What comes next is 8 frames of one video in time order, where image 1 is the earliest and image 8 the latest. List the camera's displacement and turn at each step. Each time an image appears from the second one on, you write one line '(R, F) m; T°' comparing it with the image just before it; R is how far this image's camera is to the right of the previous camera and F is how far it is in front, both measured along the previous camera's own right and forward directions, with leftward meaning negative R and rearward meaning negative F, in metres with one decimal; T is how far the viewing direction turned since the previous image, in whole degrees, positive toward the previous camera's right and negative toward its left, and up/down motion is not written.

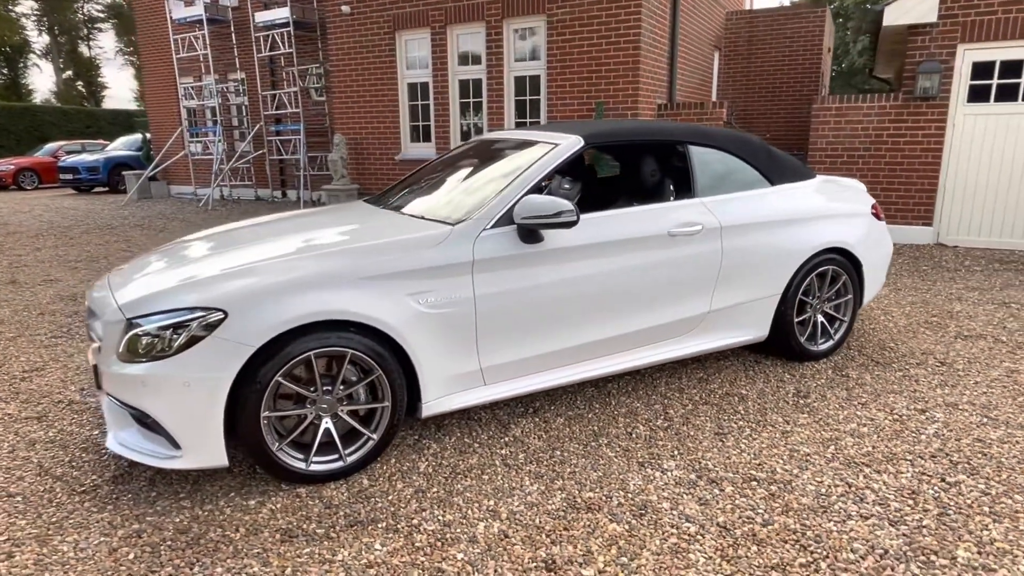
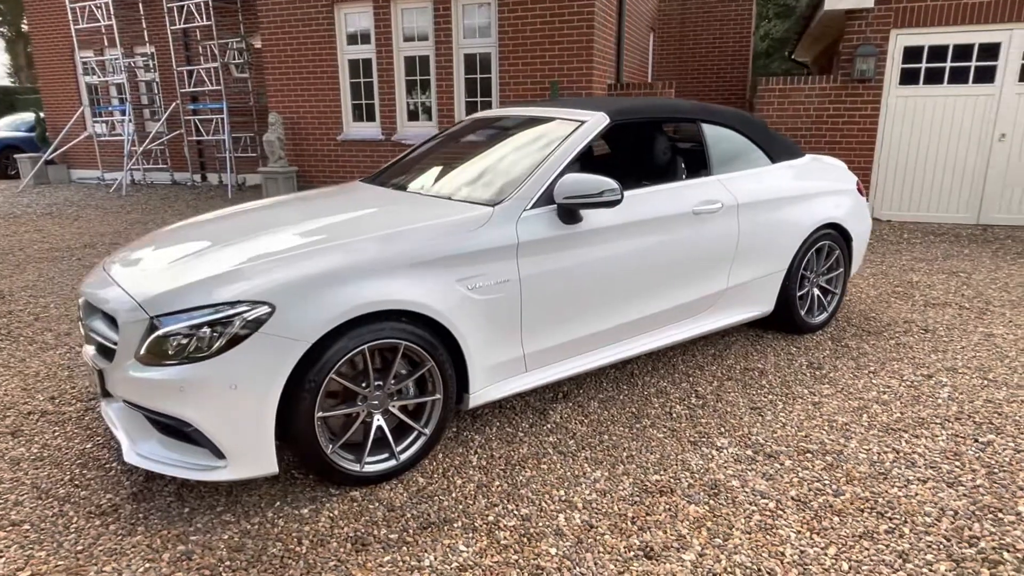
(-0.6, +0.2) m; +7°
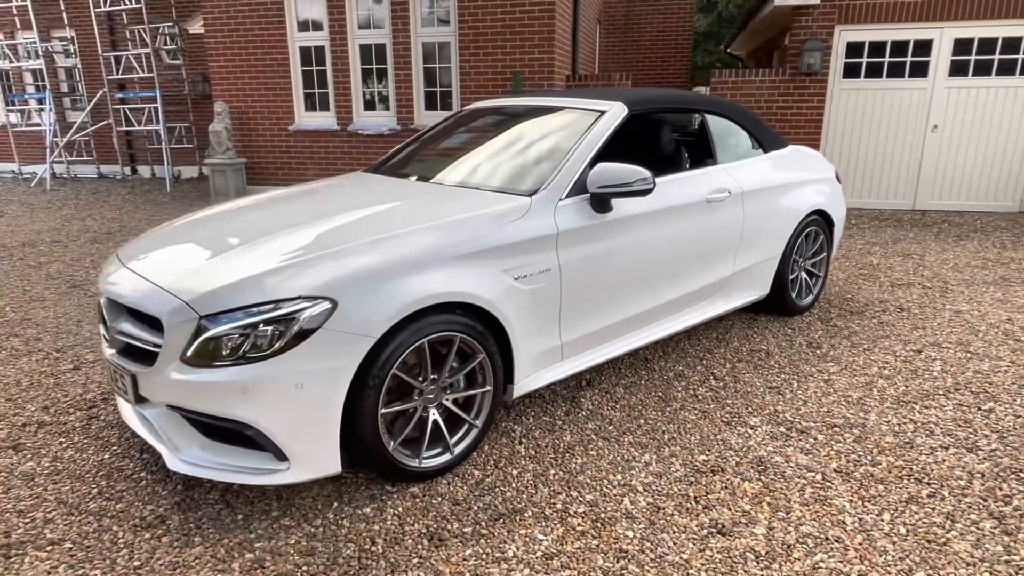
(-0.5, 0.0) m; +6°
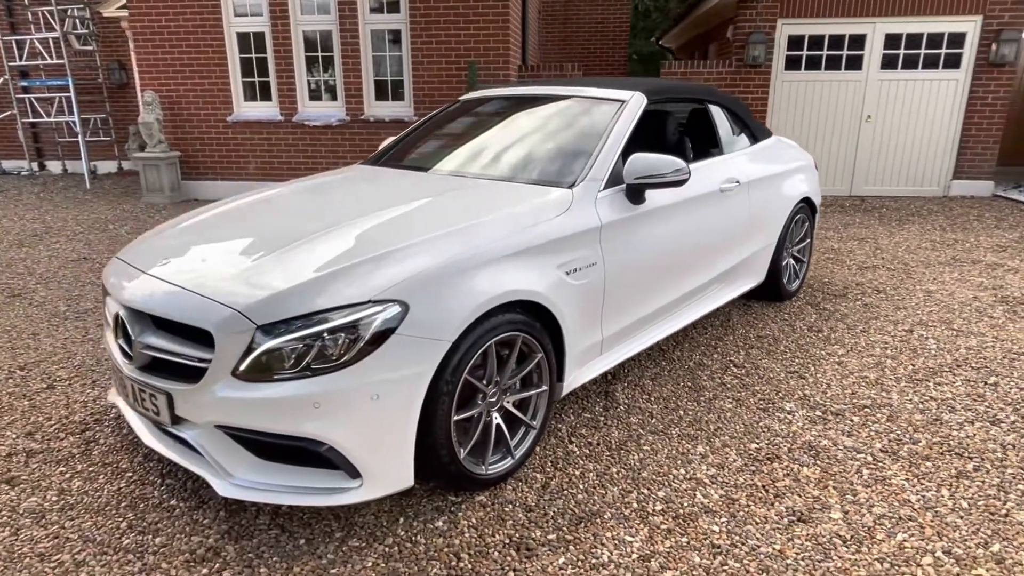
(-0.5, +0.1) m; +7°
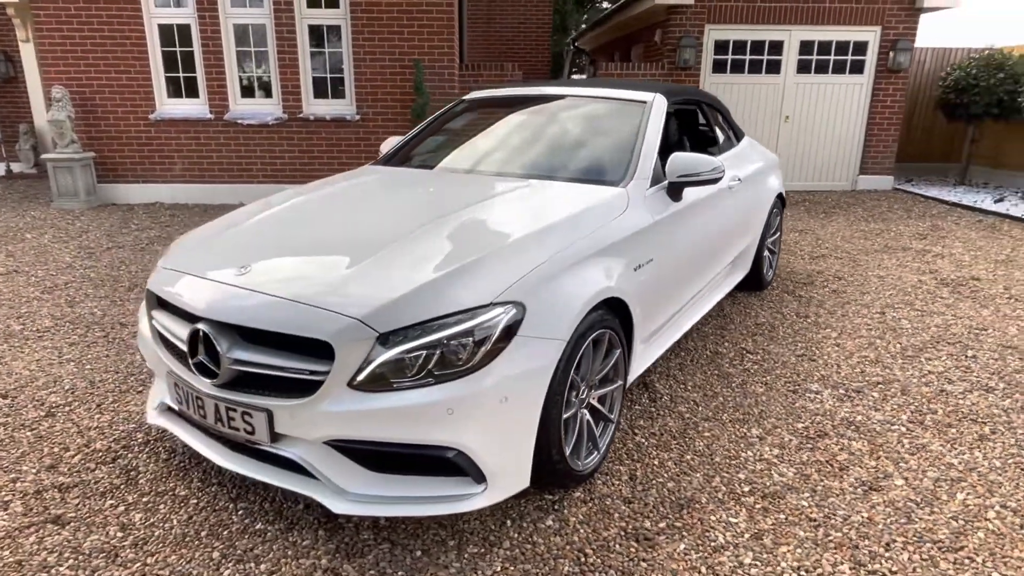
(-0.7, 0.0) m; +9°
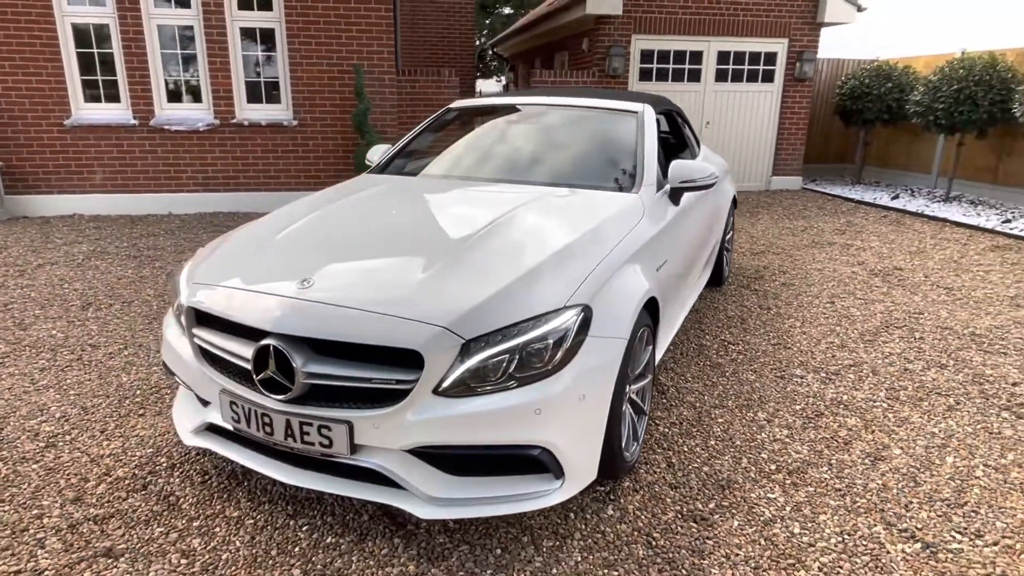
(-0.5, -0.1) m; +8°
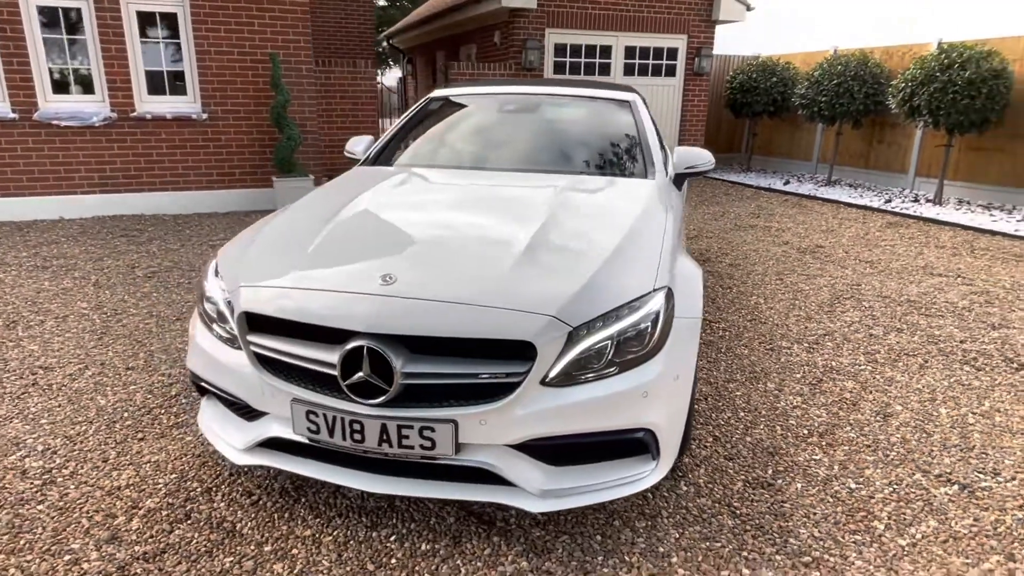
(-0.7, +0.1) m; +10°
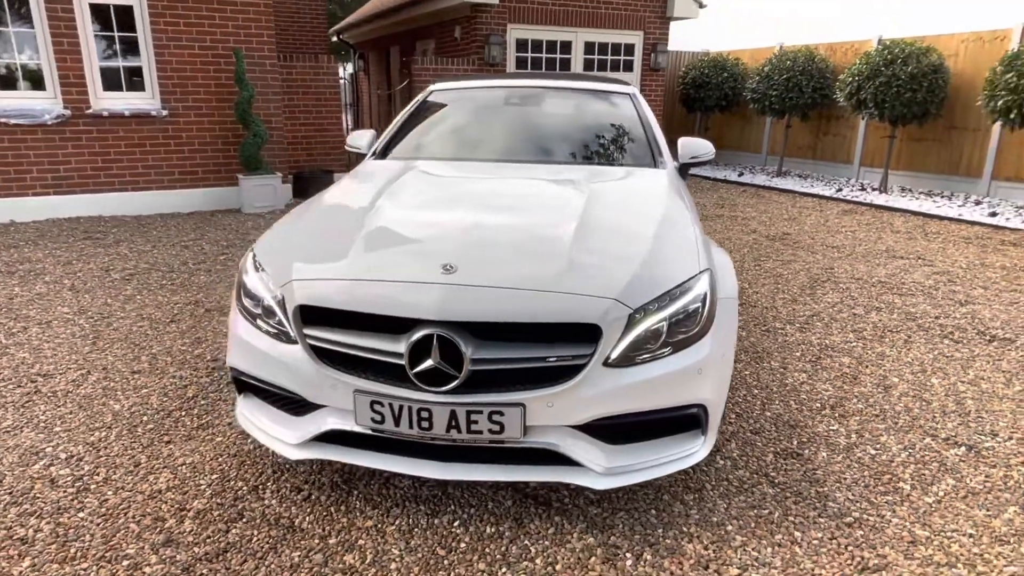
(-0.4, 0.0) m; +5°
